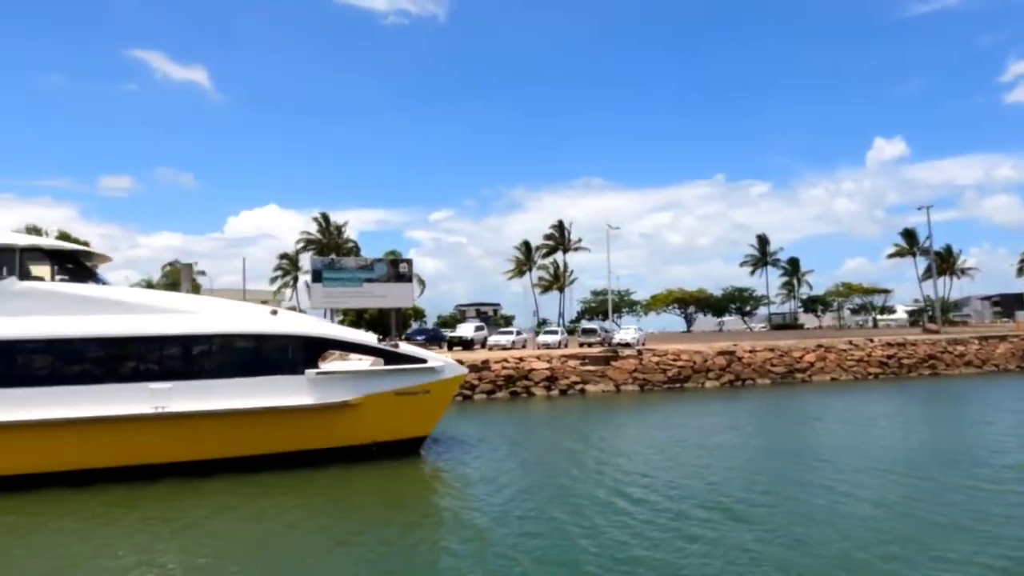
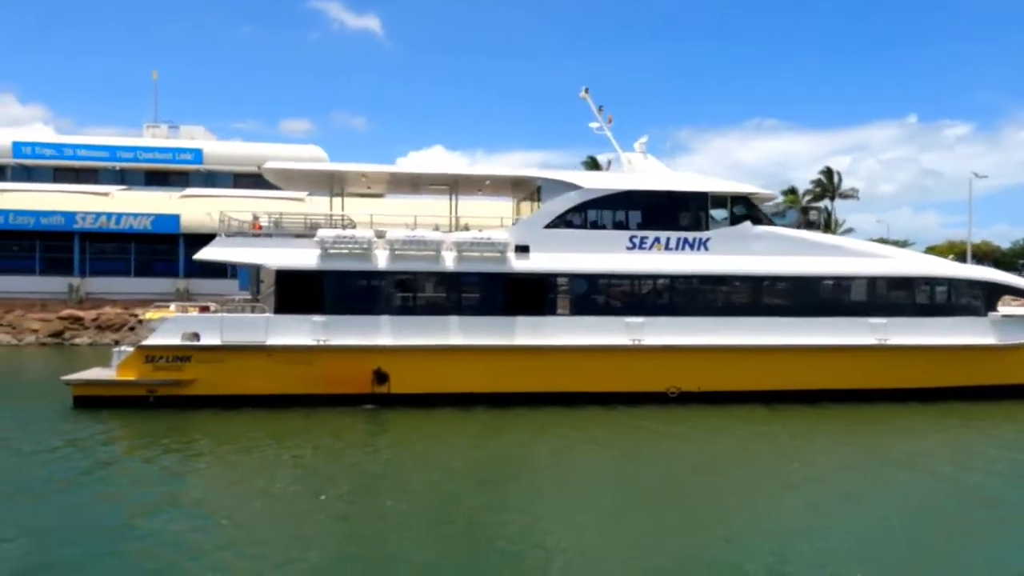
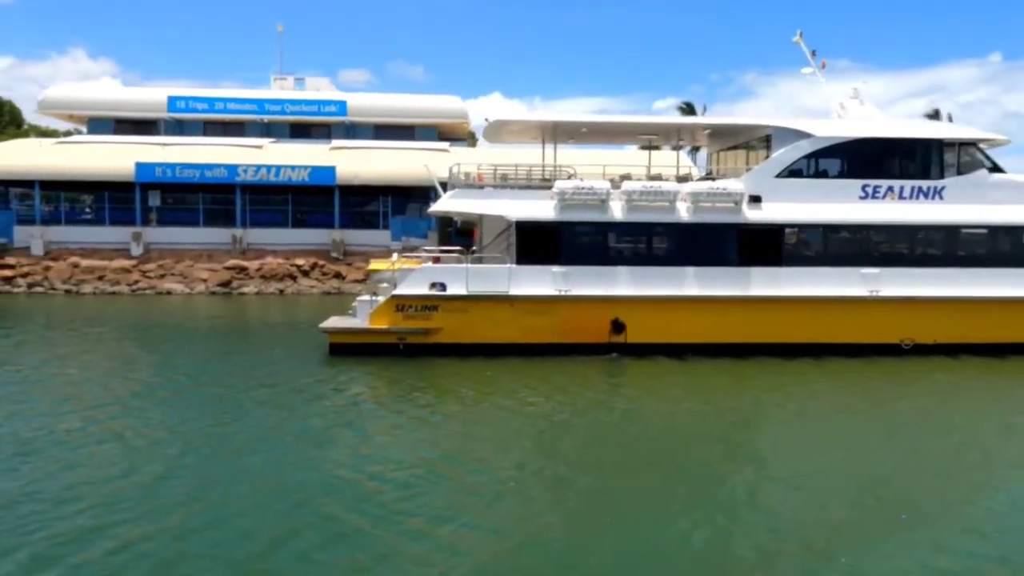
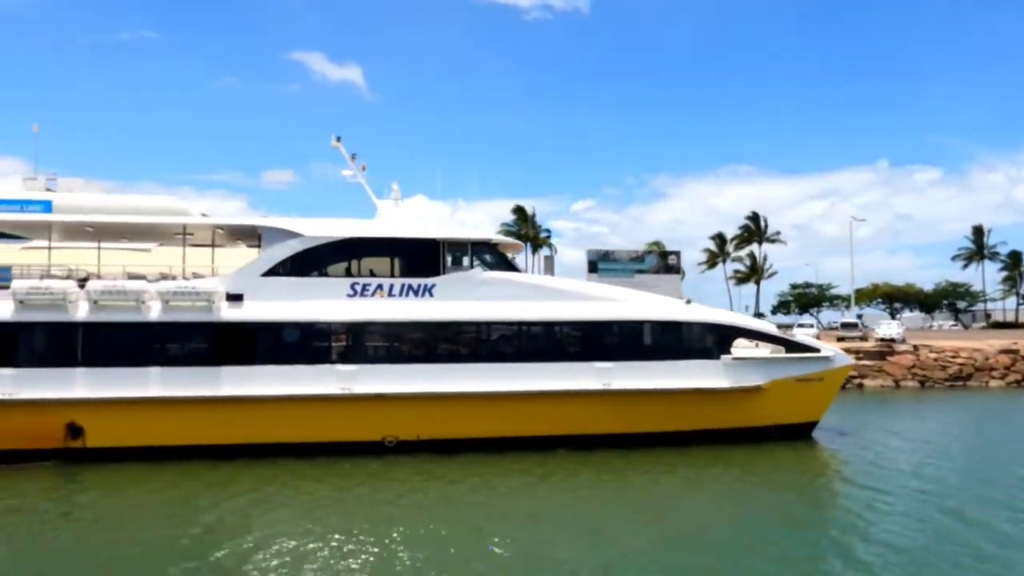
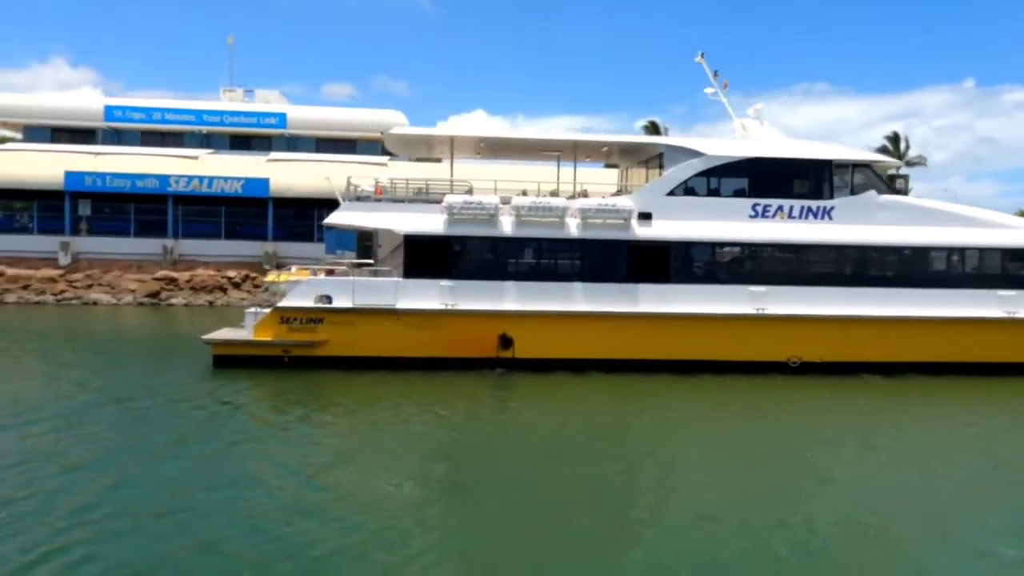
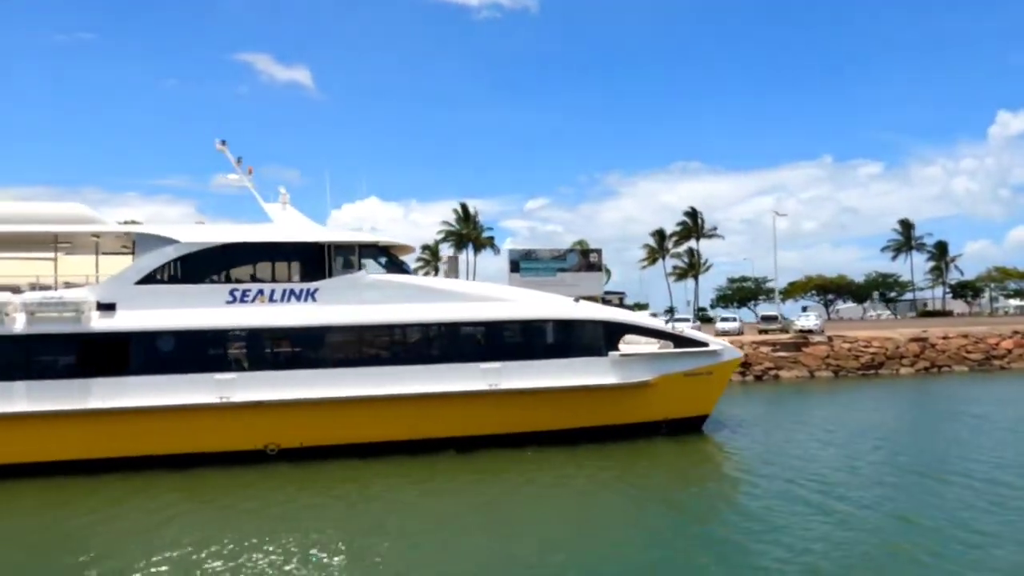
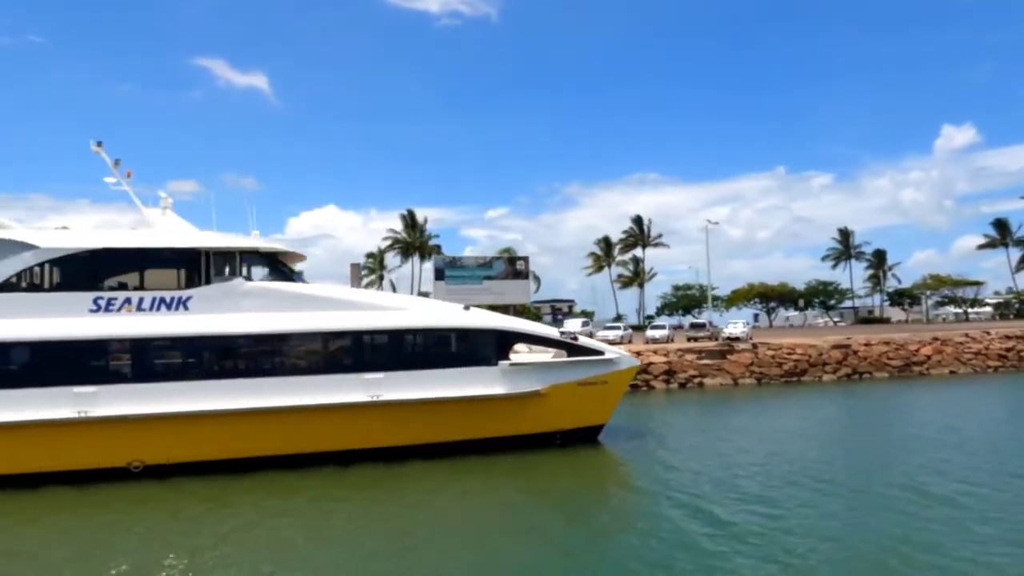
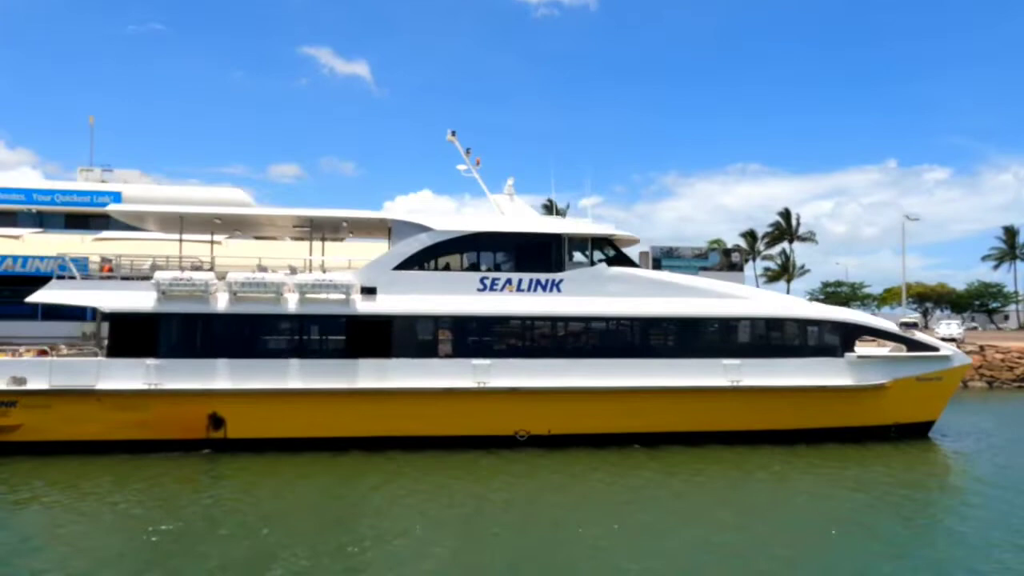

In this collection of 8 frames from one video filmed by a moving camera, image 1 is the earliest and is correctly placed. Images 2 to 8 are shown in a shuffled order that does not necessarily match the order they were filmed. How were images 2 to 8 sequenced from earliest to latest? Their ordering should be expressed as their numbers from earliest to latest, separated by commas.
7, 6, 4, 8, 2, 5, 3
